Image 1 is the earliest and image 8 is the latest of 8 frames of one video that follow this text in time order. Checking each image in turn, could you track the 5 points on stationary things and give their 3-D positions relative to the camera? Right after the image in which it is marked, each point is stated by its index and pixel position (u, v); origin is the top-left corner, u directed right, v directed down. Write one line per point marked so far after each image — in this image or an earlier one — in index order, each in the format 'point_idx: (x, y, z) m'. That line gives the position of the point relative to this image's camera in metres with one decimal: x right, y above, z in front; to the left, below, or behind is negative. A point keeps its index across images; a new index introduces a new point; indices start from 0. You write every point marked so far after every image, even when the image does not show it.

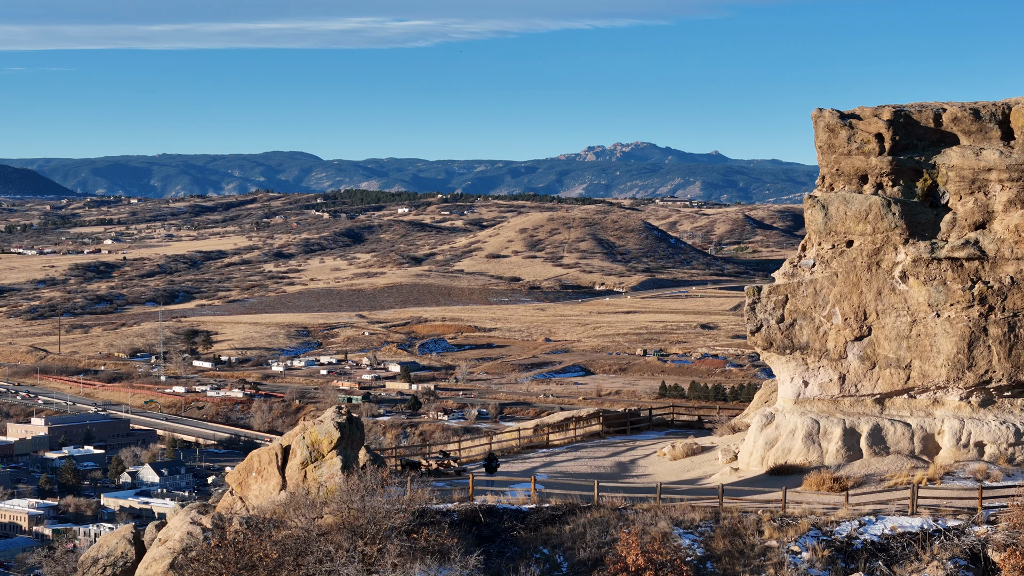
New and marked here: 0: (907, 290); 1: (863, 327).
0: (+7.1, 0.0, +18.0) m
1: (+6.3, -0.7, +18.2) m
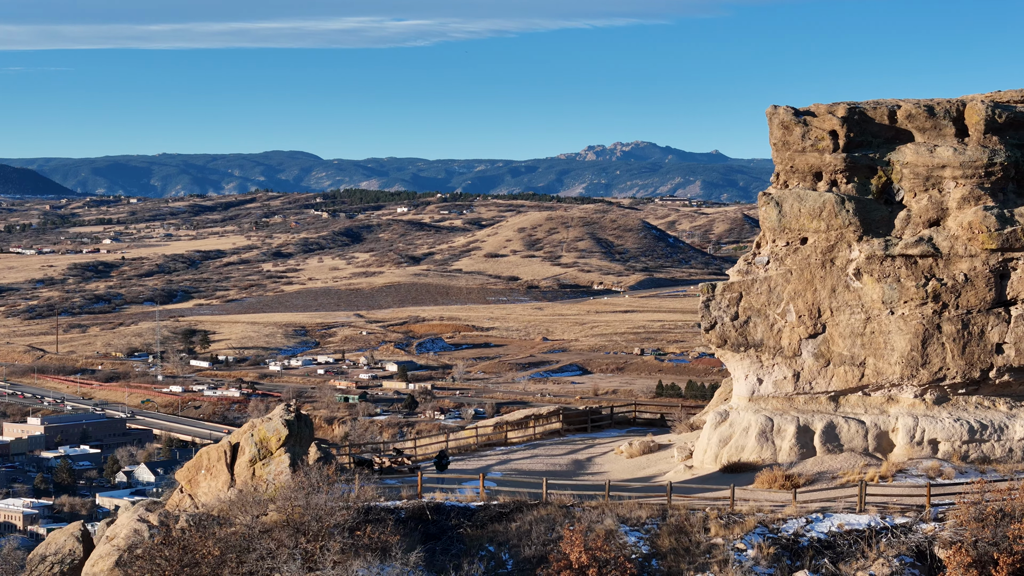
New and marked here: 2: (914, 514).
0: (+6.2, 0.0, +17.9) m
1: (+5.5, -0.7, +18.2) m
2: (+6.4, -3.6, +15.9) m
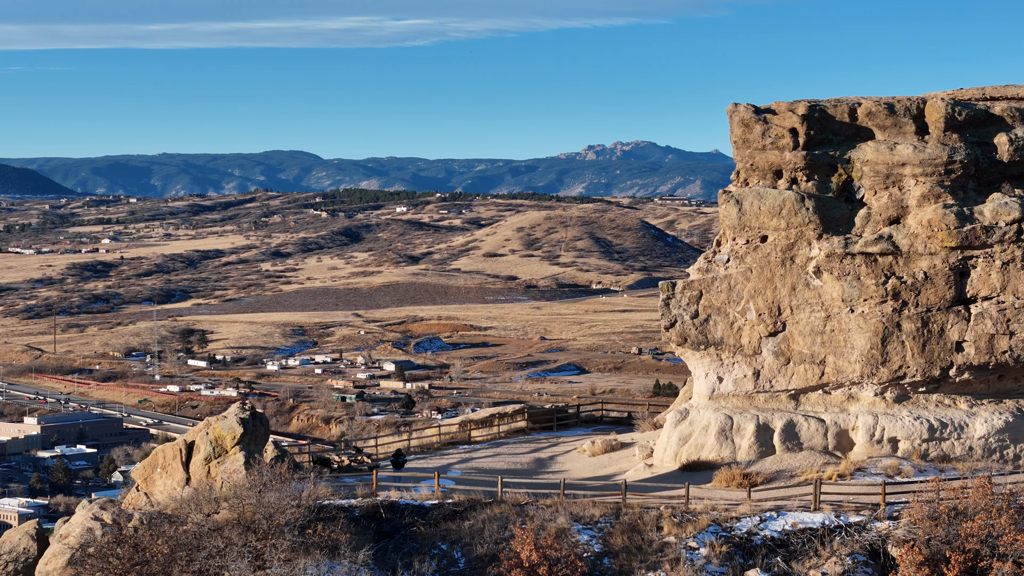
0: (+5.5, +0.1, +17.9) m
1: (+4.8, -0.6, +18.1) m
2: (+5.6, -3.6, +15.8) m
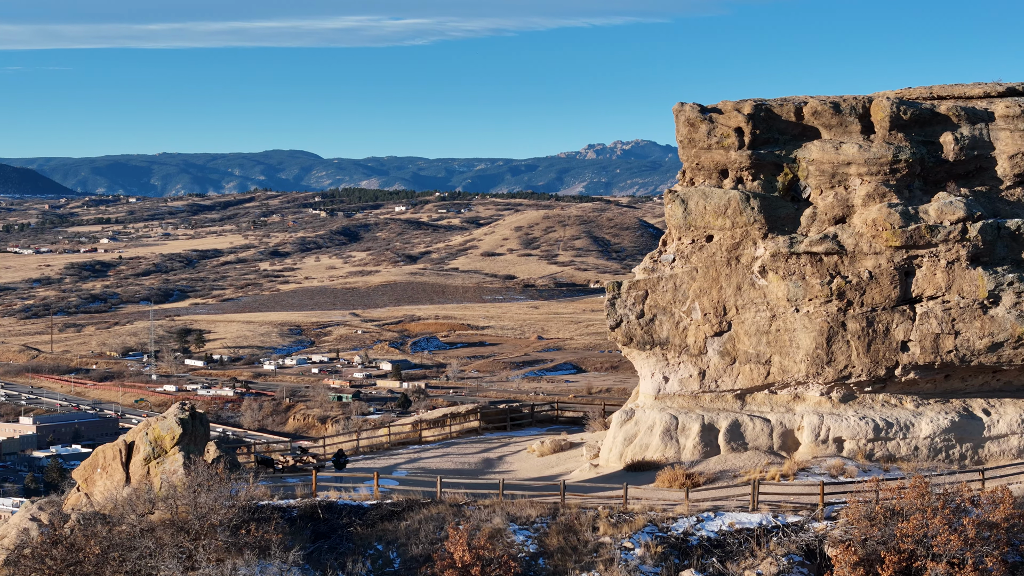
0: (+4.5, +0.1, +17.8) m
1: (+3.8, -0.6, +18.1) m
2: (+4.6, -3.6, +15.8) m
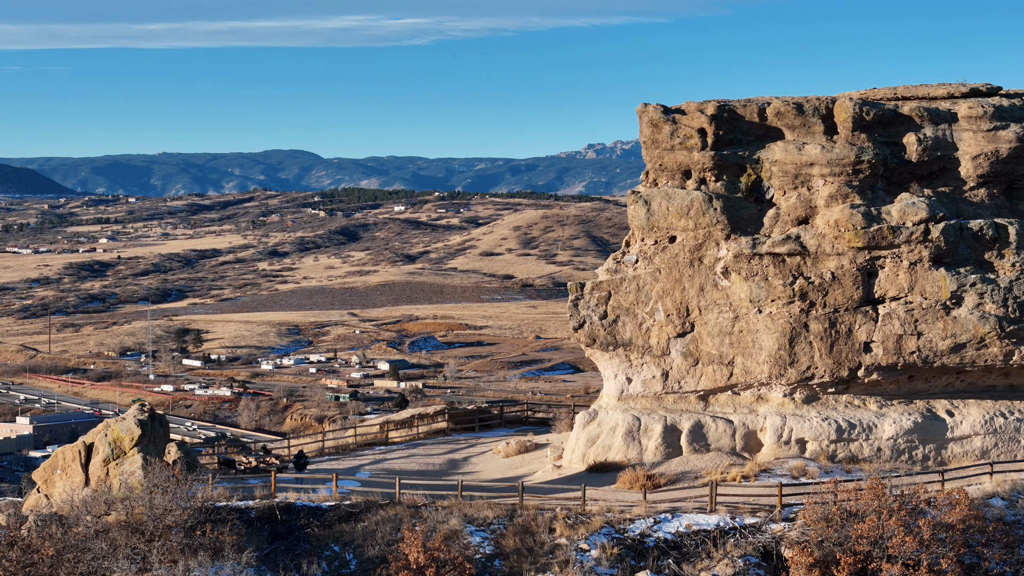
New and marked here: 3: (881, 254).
0: (+3.9, 0.0, +17.8) m
1: (+3.1, -0.6, +18.1) m
2: (+4.0, -3.6, +15.8) m
3: (+6.4, +0.6, +17.3) m
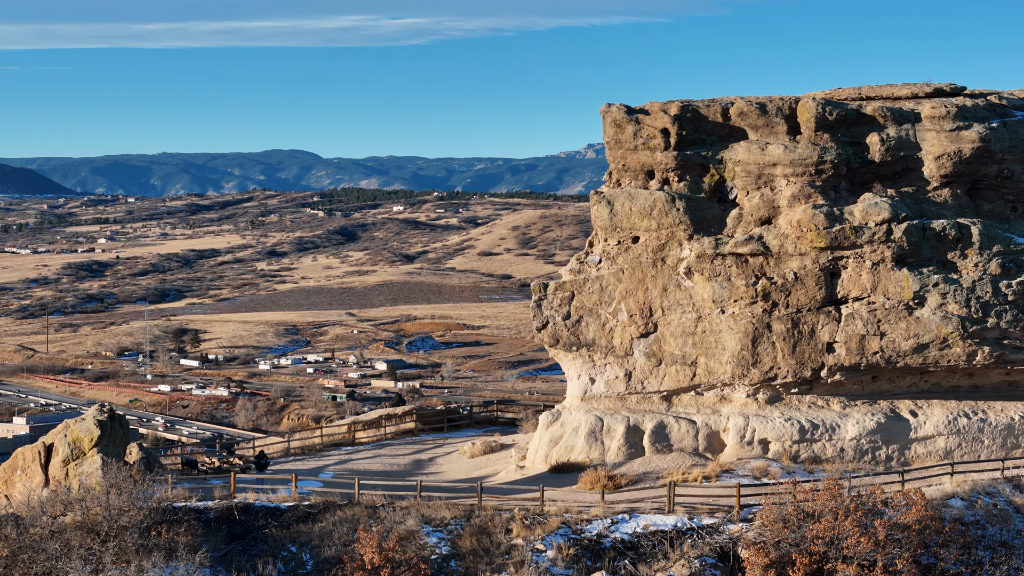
0: (+3.2, 0.0, +17.8) m
1: (+2.5, -0.6, +18.0) m
2: (+3.3, -3.6, +15.8) m
3: (+5.7, +0.6, +17.3) m
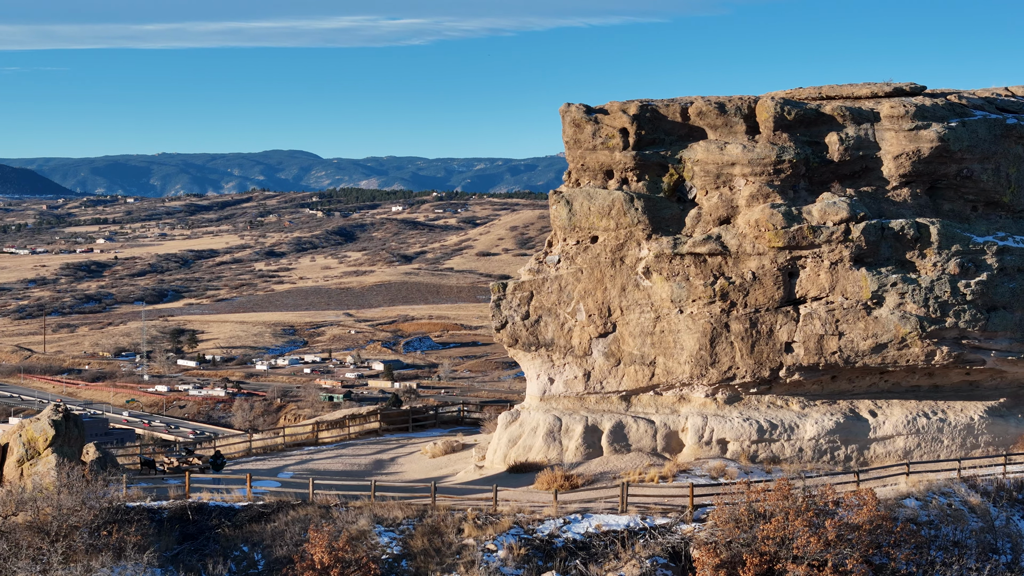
0: (+2.5, 0.0, +17.8) m
1: (+1.7, -0.6, +18.0) m
2: (+2.6, -3.6, +15.8) m
3: (+5.0, +0.6, +17.2) m
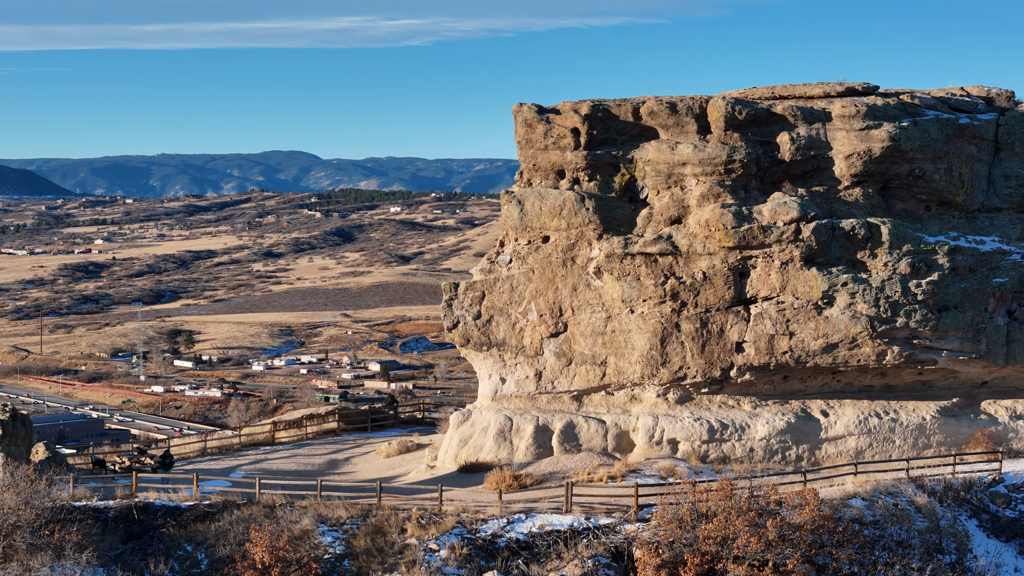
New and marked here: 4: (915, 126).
0: (+1.6, 0.0, +17.8) m
1: (+0.8, -0.6, +18.0) m
2: (+1.7, -3.6, +15.8) m
3: (+4.1, +0.6, +17.2) m
4: (+7.1, +2.9, +17.7) m
